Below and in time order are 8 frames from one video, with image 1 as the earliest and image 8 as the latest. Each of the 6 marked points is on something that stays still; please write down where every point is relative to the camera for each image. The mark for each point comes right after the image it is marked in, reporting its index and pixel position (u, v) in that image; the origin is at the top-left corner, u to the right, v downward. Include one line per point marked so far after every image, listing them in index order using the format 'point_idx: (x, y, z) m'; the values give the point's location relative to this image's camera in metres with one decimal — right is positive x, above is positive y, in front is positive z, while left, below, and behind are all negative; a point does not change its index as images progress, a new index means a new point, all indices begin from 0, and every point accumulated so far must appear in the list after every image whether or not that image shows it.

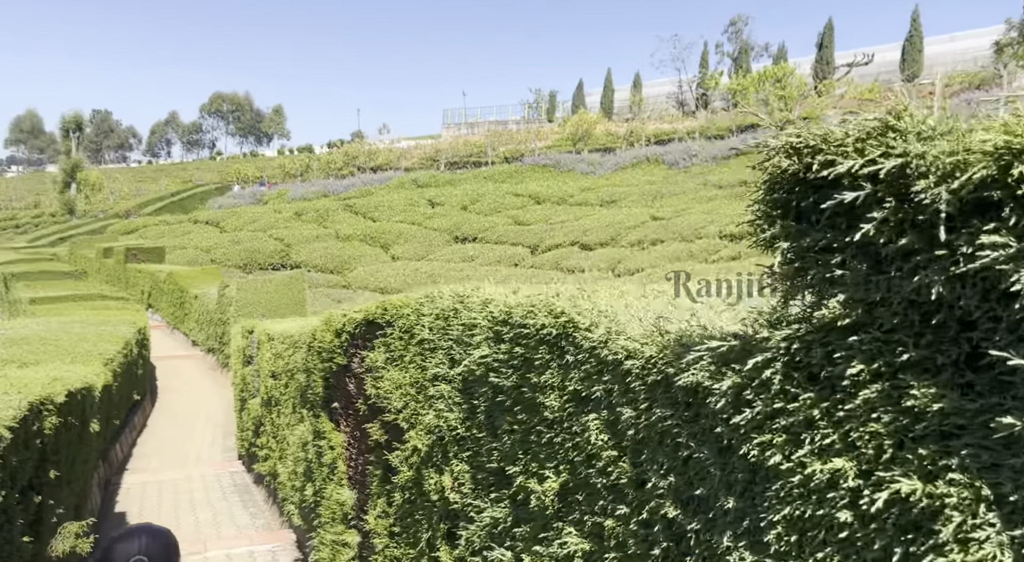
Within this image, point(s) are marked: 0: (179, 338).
0: (-5.9, -1.0, +16.7) m
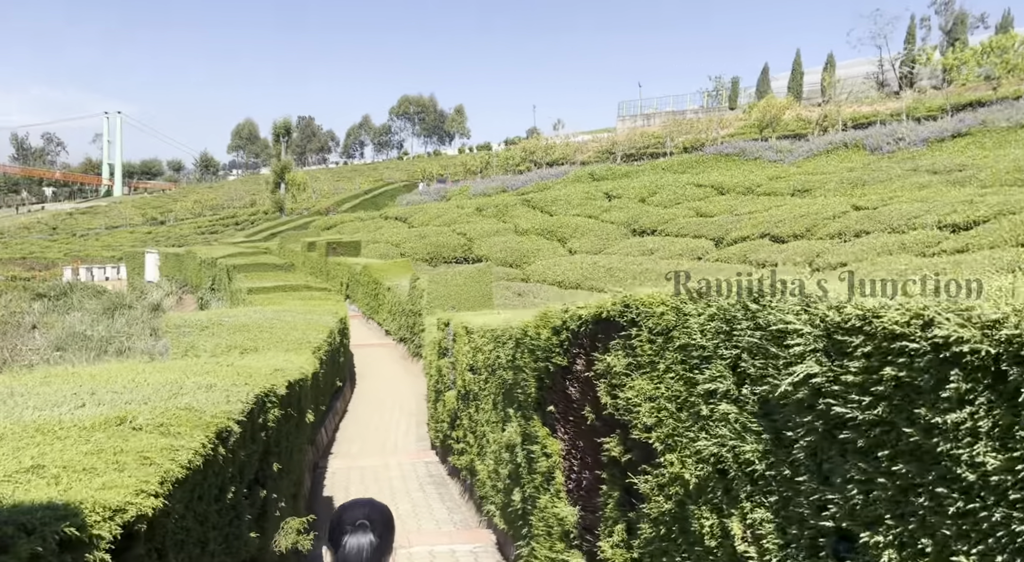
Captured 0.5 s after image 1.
0: (-2.6, -0.9, +17.2) m
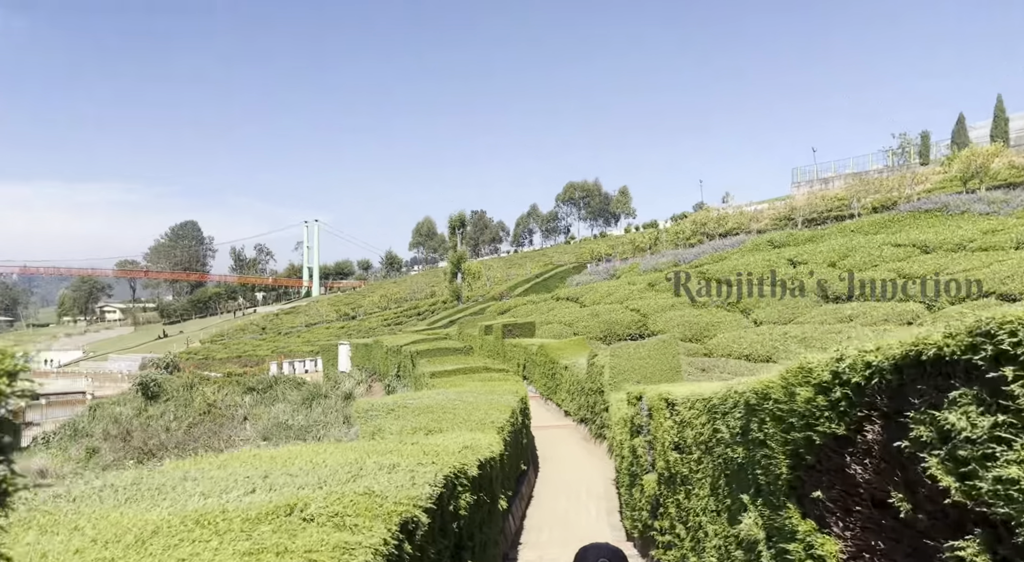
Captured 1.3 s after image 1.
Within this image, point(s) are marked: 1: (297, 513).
0: (+0.7, -2.3, +16.6) m
1: (-0.9, -1.0, +4.0) m
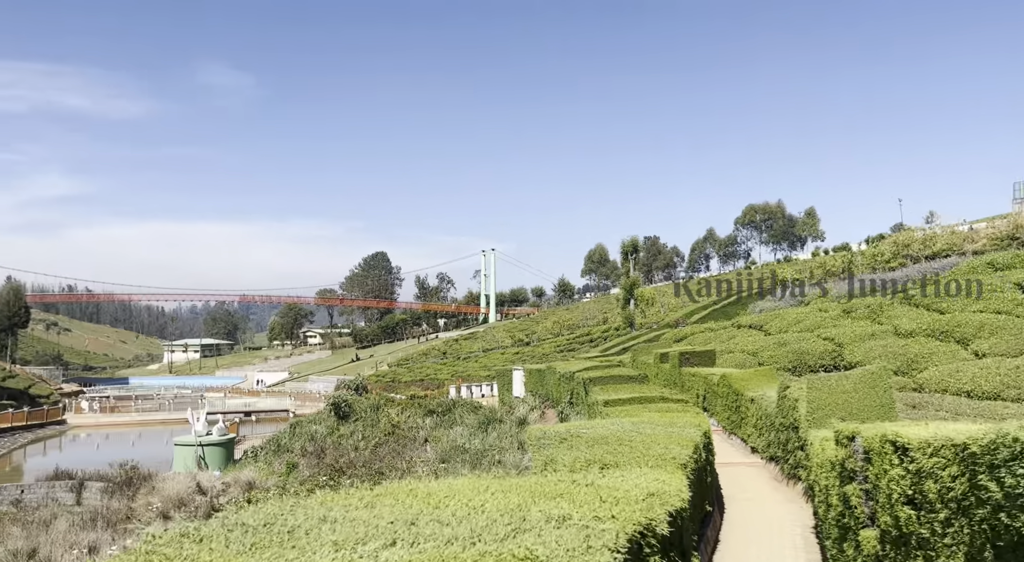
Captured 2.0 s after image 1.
0: (+3.7, -2.7, +15.4) m
1: (-0.2, -1.0, +3.4) m
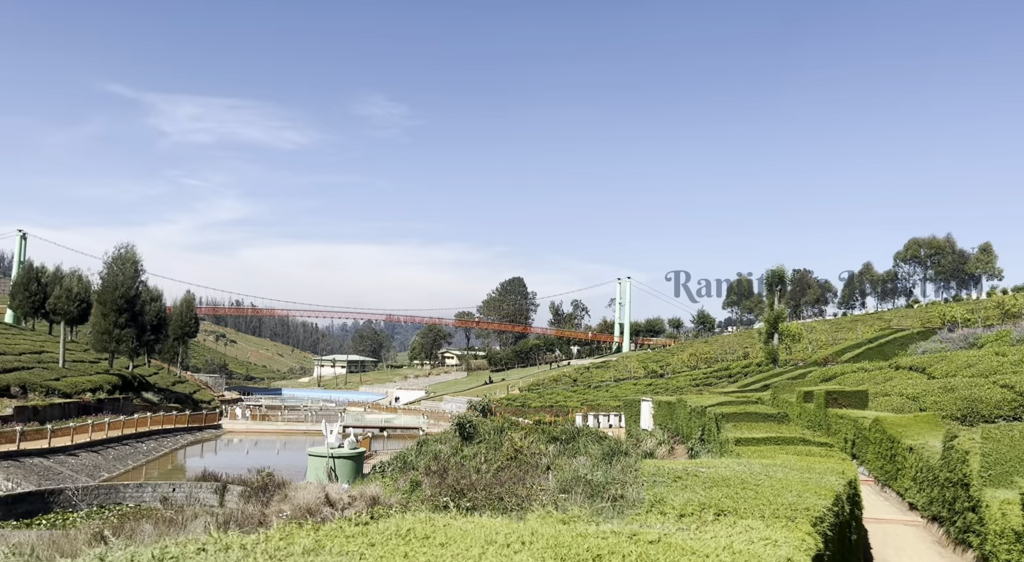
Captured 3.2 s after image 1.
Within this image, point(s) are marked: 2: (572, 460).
0: (+5.4, -3.1, +13.5) m
1: (-0.2, -0.9, +2.2) m
2: (+1.2, -3.5, +18.4) m
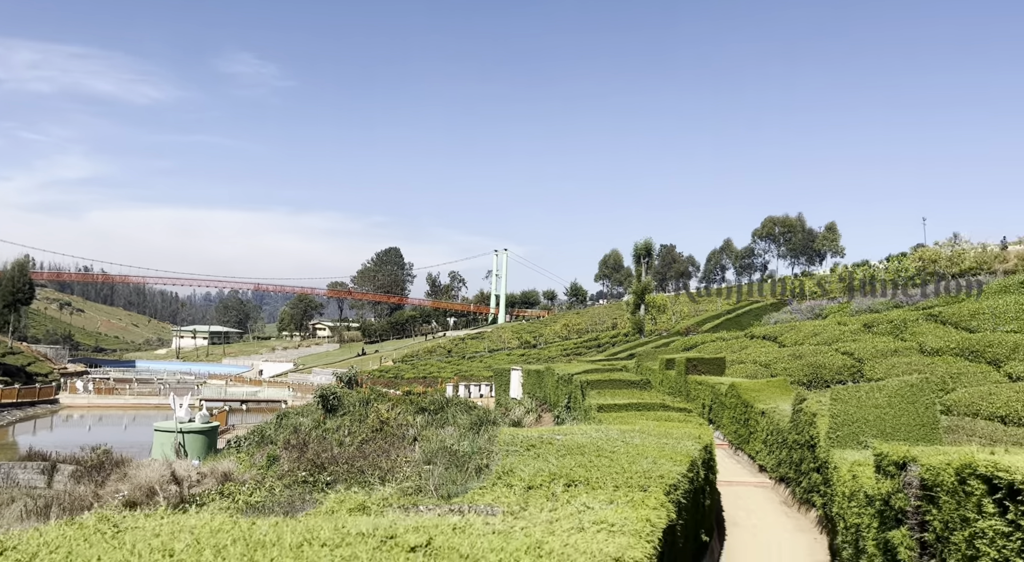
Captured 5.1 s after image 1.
0: (+3.3, -2.6, +13.5) m
1: (-0.7, -0.7, +1.6) m
2: (-1.5, -2.9, +17.9) m
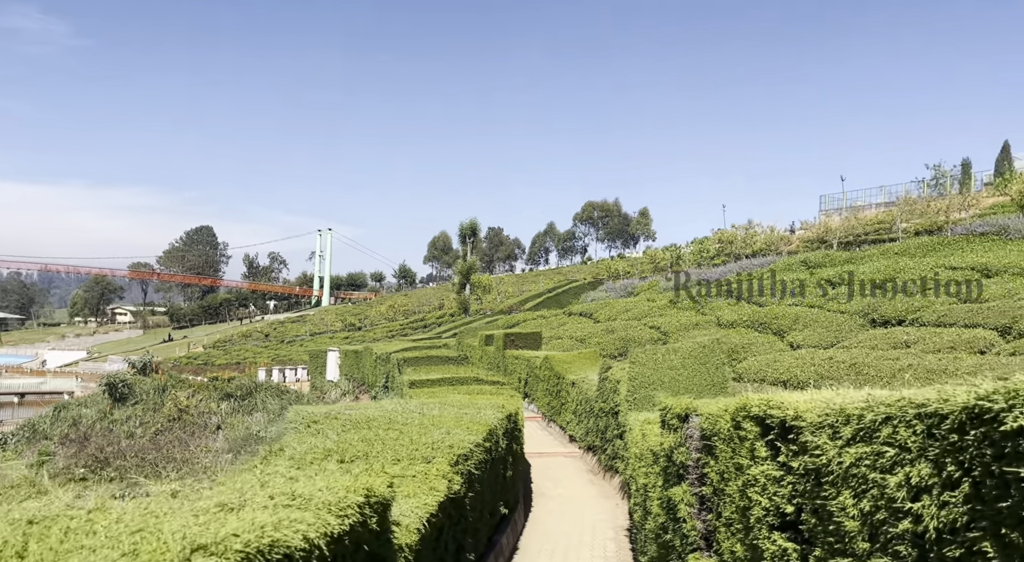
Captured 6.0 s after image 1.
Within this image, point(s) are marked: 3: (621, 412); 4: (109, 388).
0: (+0.6, -2.2, +13.4) m
1: (-1.2, -0.5, +0.9) m
2: (-4.9, -2.4, +16.8) m
3: (+1.1, -1.3, +8.9) m
4: (-8.1, -2.1, +18.7) m
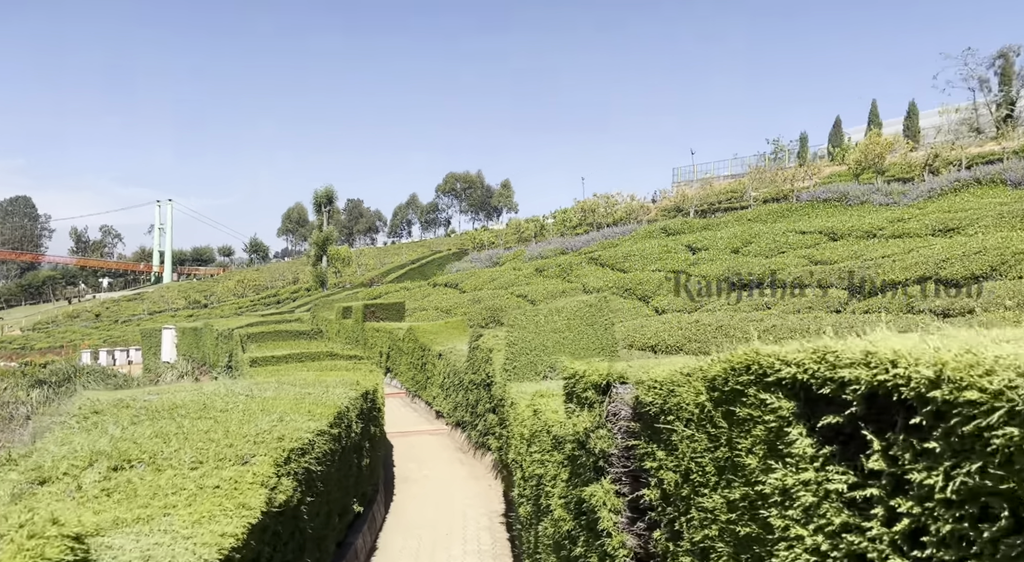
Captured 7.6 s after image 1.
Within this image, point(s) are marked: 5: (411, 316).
0: (-1.2, -1.7, +12.0) m
1: (-1.2, -0.4, -0.7) m
2: (-7.2, -1.9, +14.5) m
3: (-0.1, -0.8, +7.6) m
4: (-10.6, -1.6, +15.9) m
5: (-2.1, -0.7, +19.3) m
